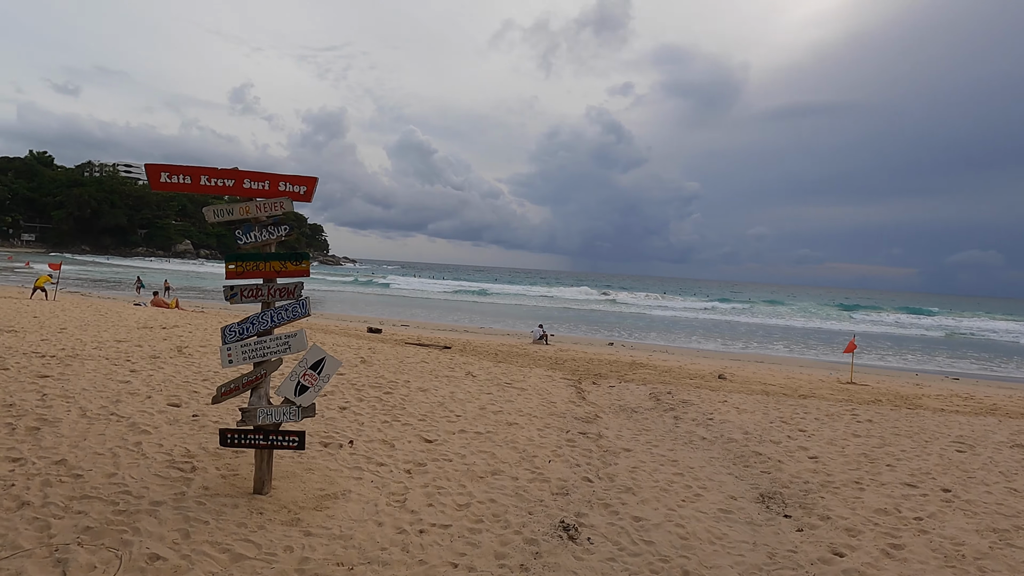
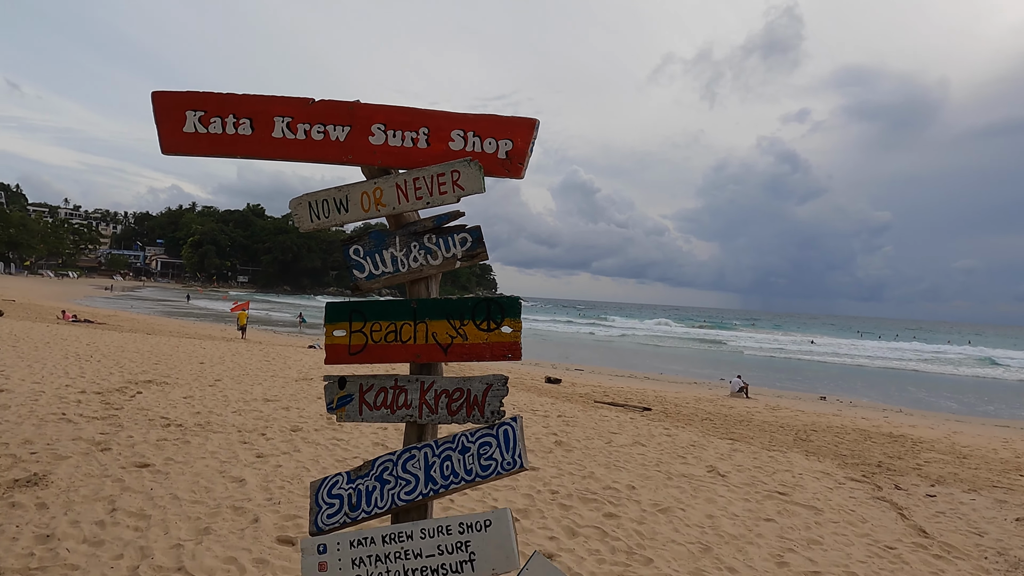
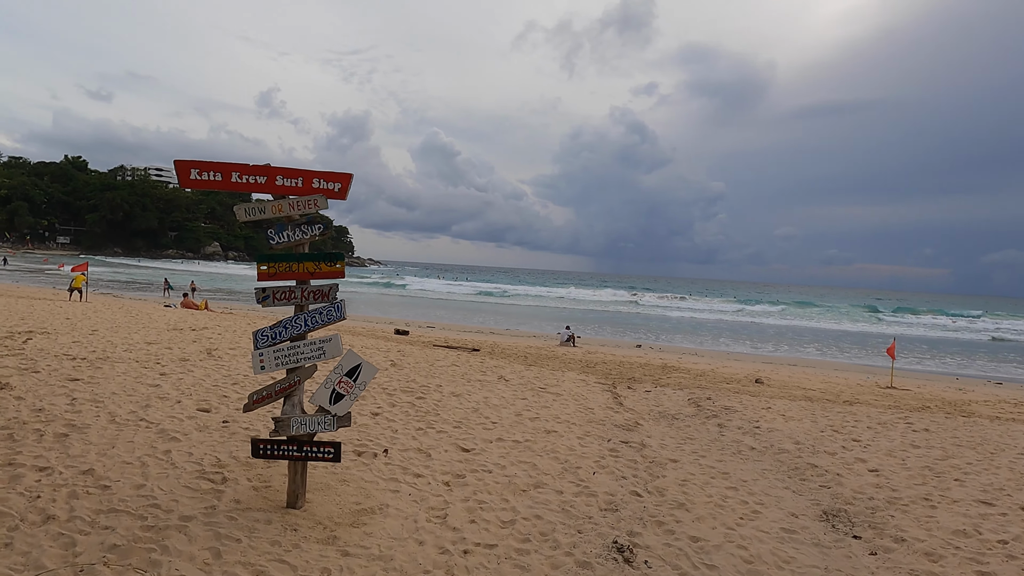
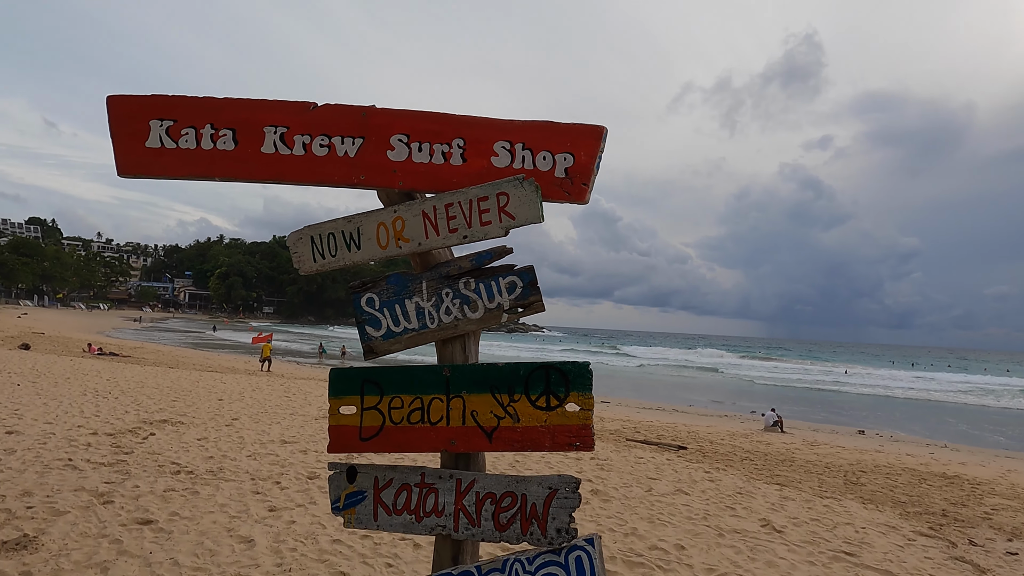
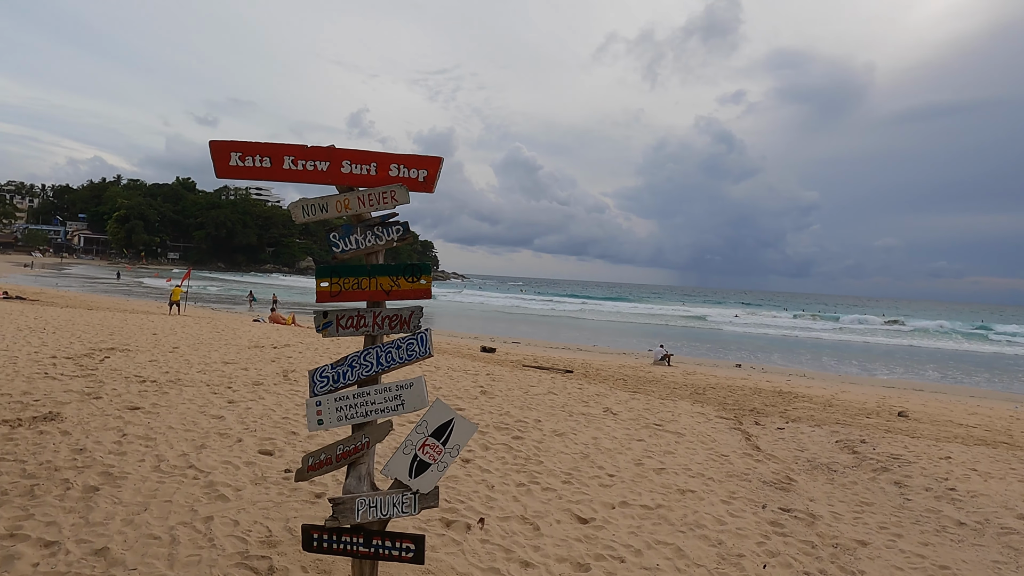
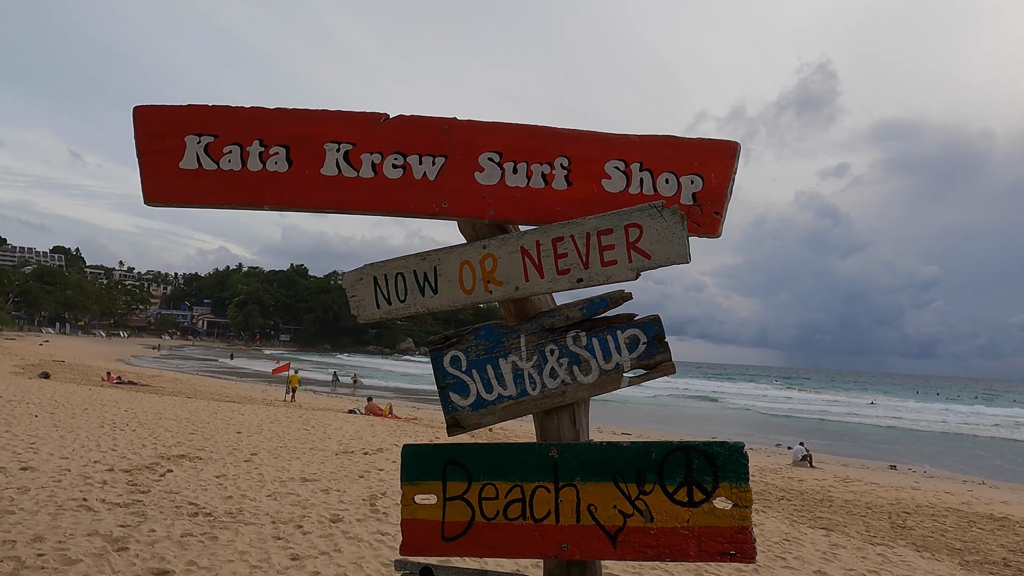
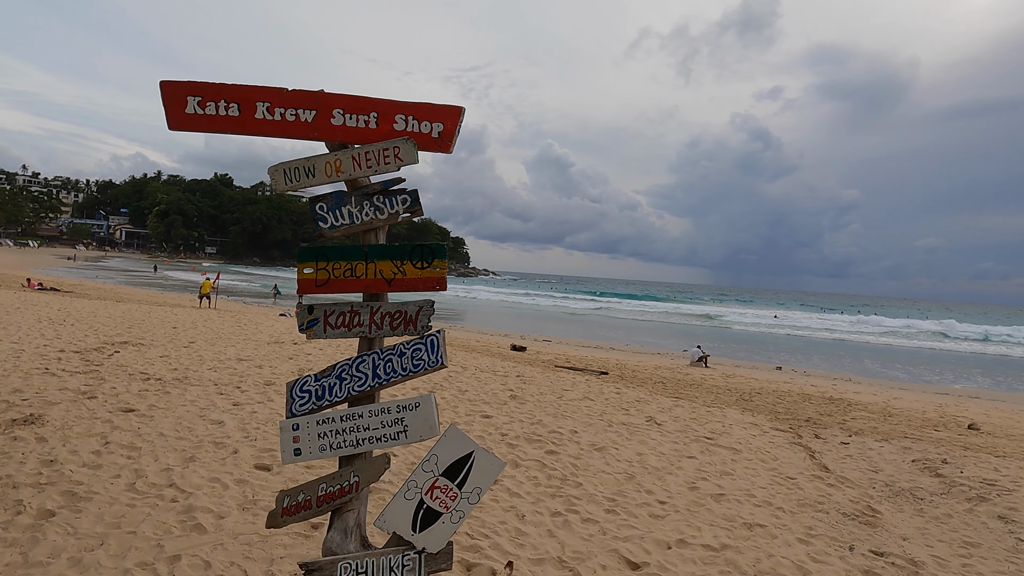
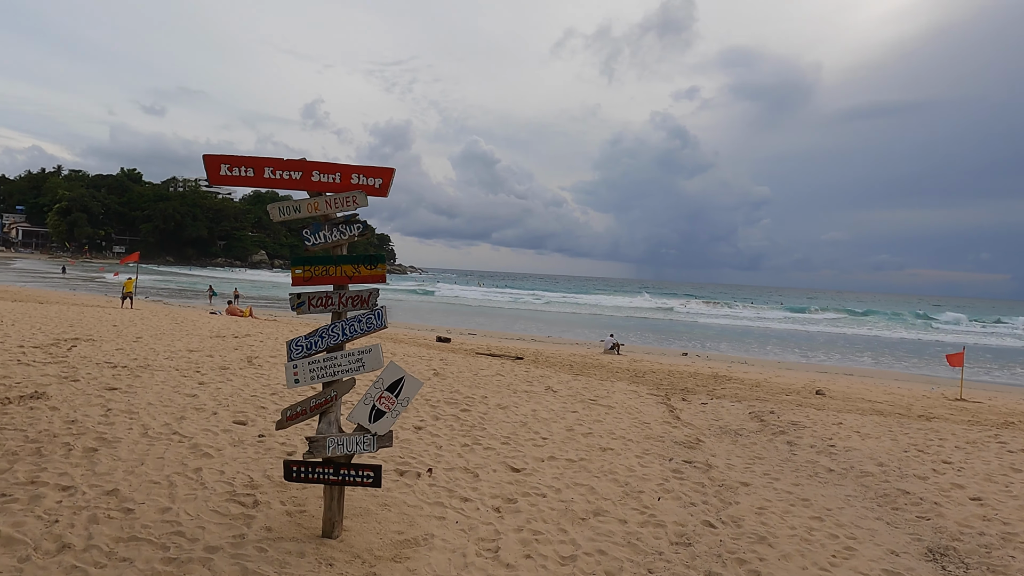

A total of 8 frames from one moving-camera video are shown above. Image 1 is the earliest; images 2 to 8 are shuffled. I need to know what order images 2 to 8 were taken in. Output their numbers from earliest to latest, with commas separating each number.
3, 8, 5, 7, 2, 4, 6
